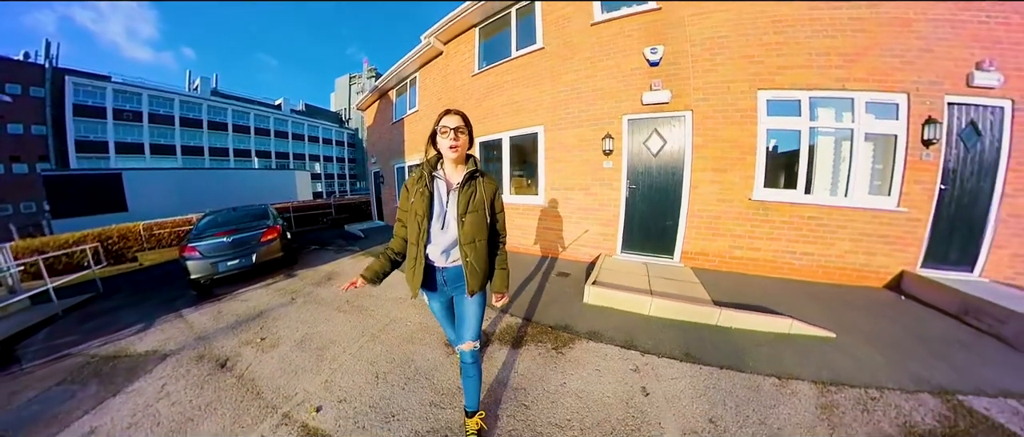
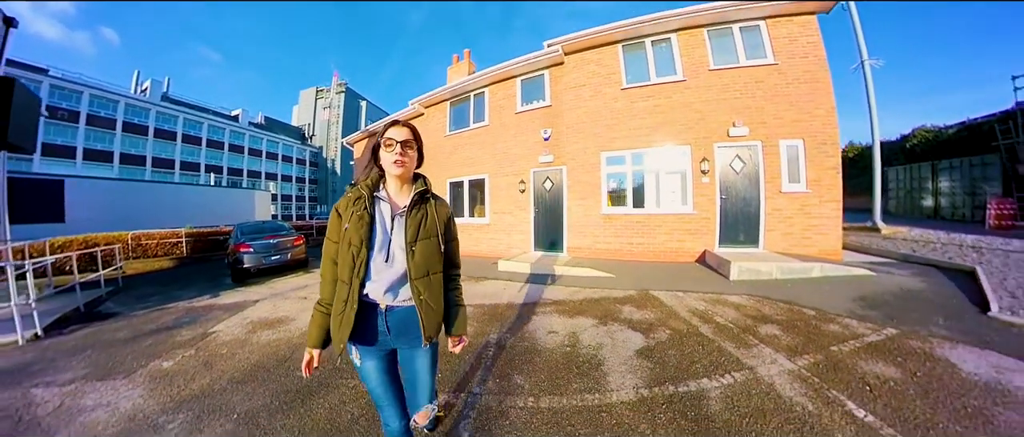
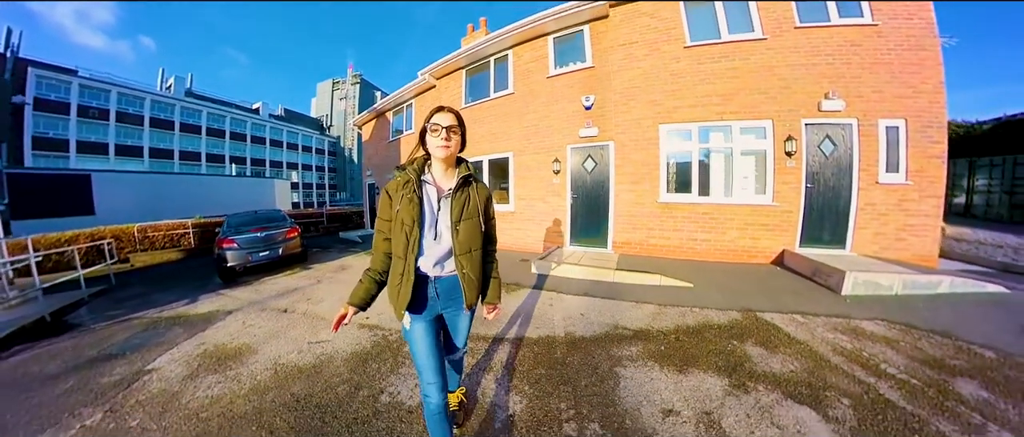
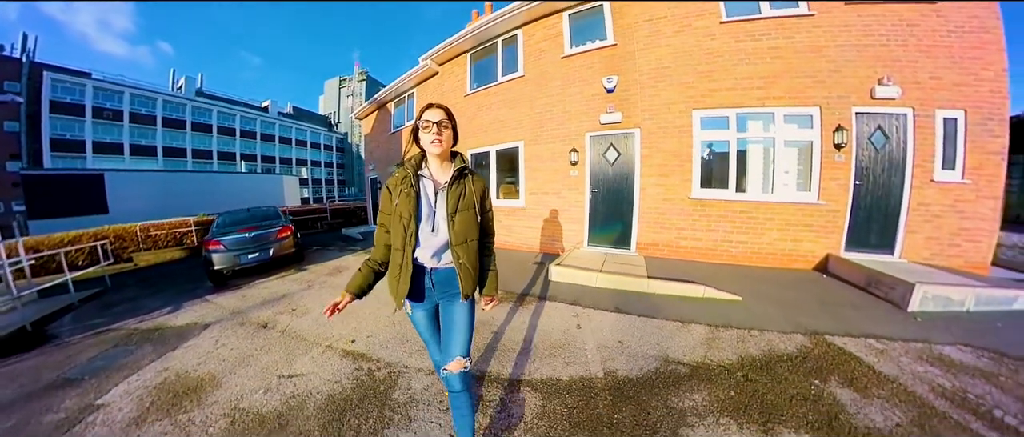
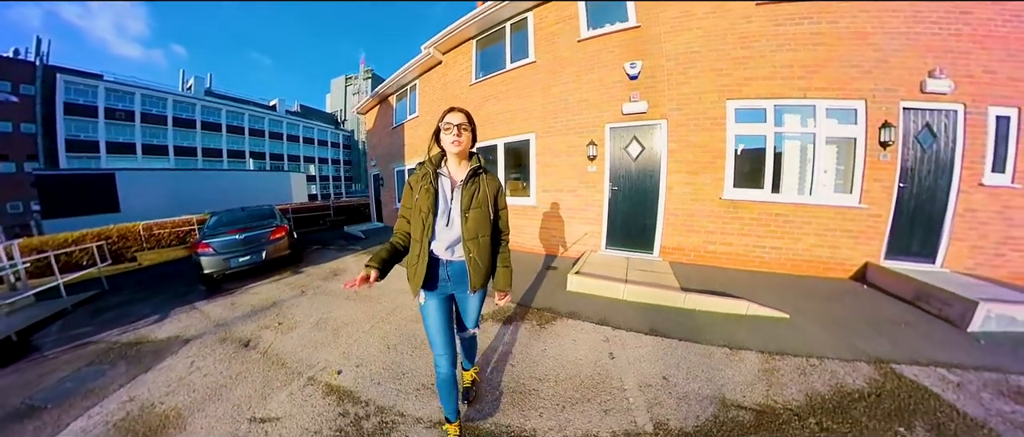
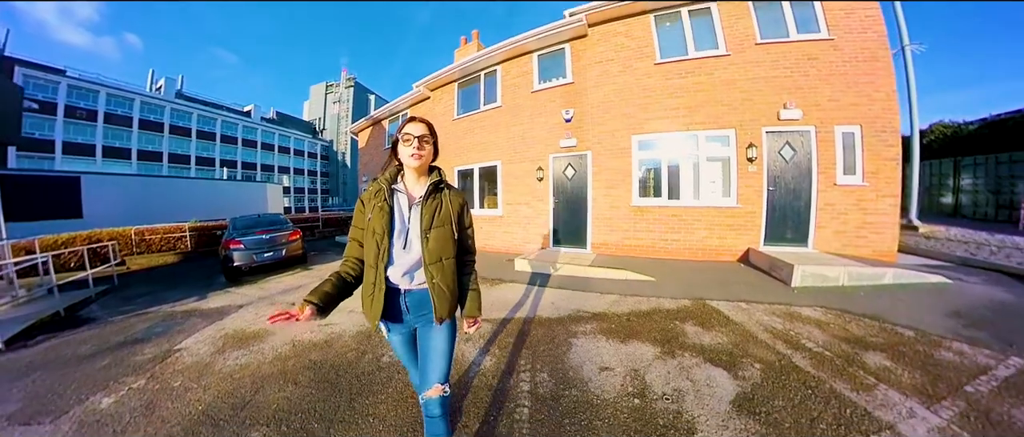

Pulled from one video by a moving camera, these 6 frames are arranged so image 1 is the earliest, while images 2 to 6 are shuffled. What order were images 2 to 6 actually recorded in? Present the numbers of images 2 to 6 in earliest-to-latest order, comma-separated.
5, 4, 3, 6, 2
